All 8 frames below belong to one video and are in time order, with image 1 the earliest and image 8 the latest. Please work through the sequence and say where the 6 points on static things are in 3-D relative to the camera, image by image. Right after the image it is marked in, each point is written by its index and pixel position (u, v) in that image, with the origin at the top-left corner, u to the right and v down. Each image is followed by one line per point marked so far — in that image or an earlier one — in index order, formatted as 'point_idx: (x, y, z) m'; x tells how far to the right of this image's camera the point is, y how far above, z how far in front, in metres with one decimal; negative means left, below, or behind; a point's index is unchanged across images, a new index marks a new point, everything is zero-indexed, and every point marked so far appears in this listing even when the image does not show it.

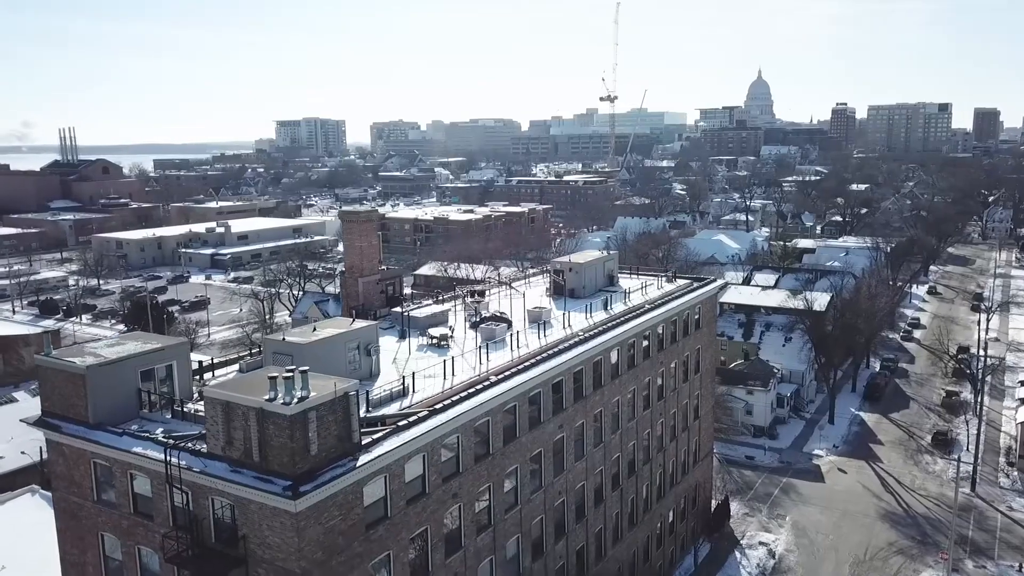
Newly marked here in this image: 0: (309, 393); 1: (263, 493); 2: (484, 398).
0: (-3.8, -1.9, +13.8) m
1: (-4.5, -3.6, +13.3) m
2: (-0.7, -2.7, +18.4) m
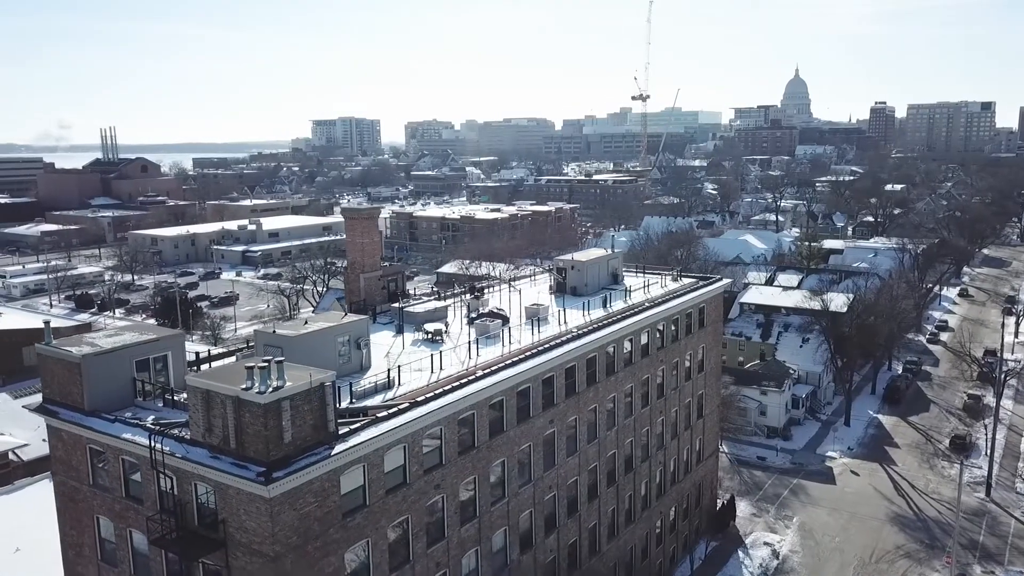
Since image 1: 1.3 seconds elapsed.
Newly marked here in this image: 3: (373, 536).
0: (-4.4, -1.8, +14.2) m
1: (-5.1, -3.5, +13.8) m
2: (-1.1, -2.6, +18.8) m
3: (-3.0, -5.4, +16.3) m
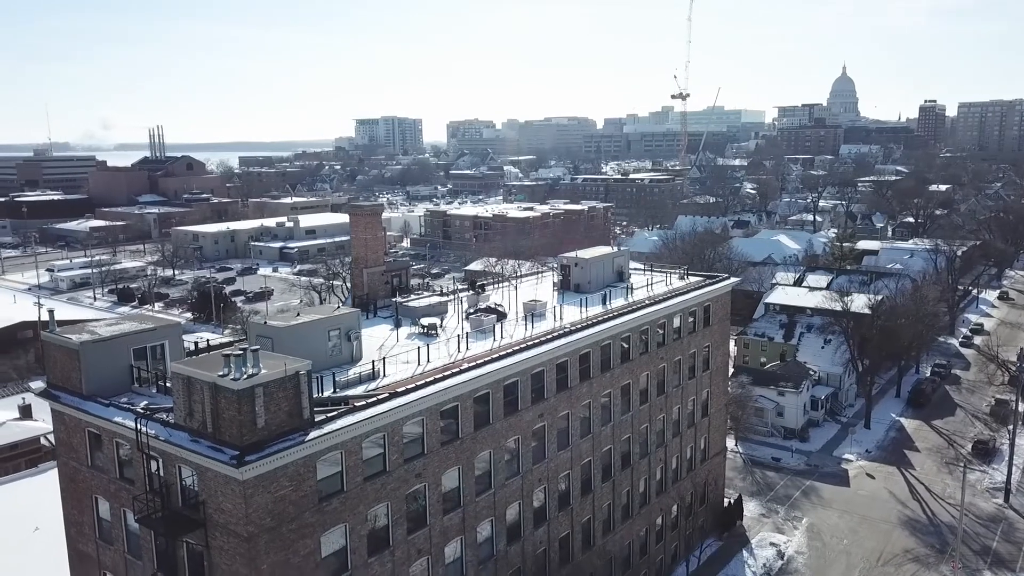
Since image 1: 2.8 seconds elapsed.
0: (-5.0, -1.6, +14.8) m
1: (-5.8, -3.3, +14.4) m
2: (-1.6, -2.4, +19.2) m
3: (-3.6, -5.2, +16.8) m
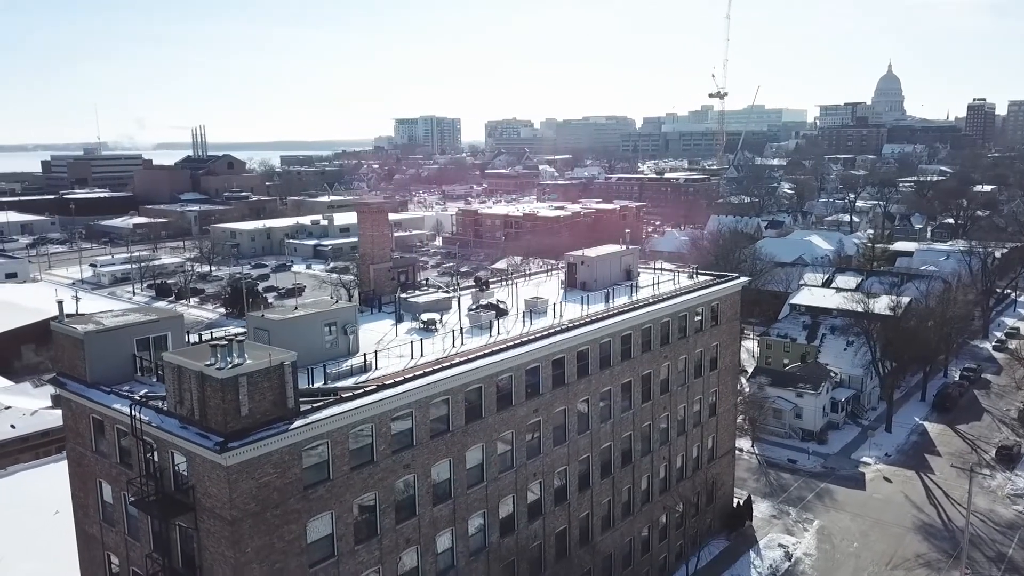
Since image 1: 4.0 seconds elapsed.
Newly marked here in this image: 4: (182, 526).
0: (-5.5, -1.5, +15.4) m
1: (-6.3, -3.2, +15.0) m
2: (-1.9, -2.3, +19.6) m
3: (-4.0, -5.1, +17.3) m
4: (-7.2, -5.2, +16.4) m
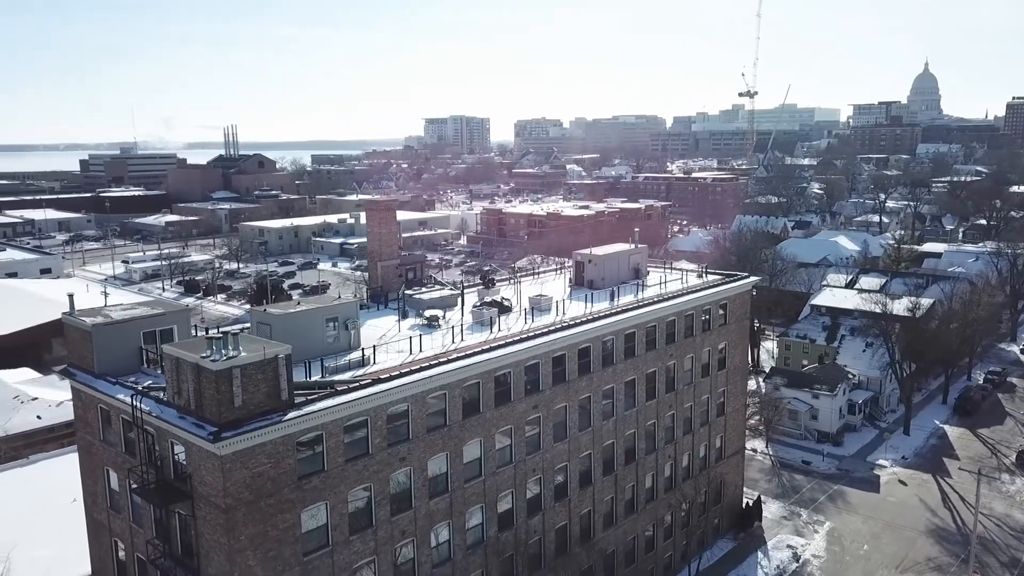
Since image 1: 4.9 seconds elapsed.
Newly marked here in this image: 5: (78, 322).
0: (-5.7, -1.4, +15.8) m
1: (-6.6, -3.0, +15.4) m
2: (-2.0, -2.2, +19.9) m
3: (-4.2, -5.0, +17.7) m
4: (-7.5, -5.1, +16.9) m
5: (-11.4, -0.9, +19.6) m
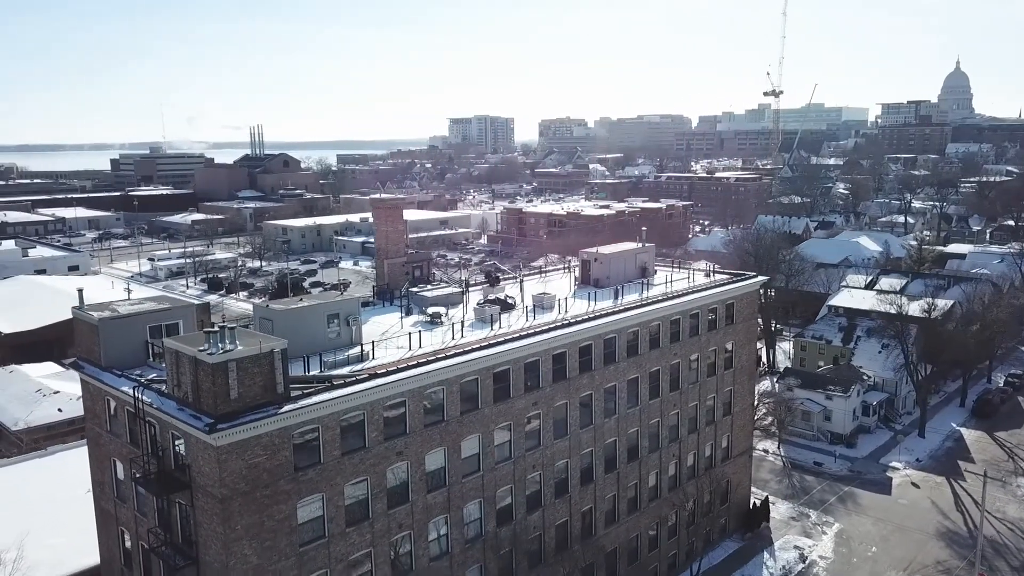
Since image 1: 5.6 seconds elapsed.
0: (-5.9, -1.3, +16.2) m
1: (-6.8, -2.9, +15.8) m
2: (-2.1, -2.1, +20.2) m
3: (-4.4, -4.9, +18.0) m
4: (-7.7, -5.0, +17.4) m
5: (-11.5, -0.7, +20.2) m
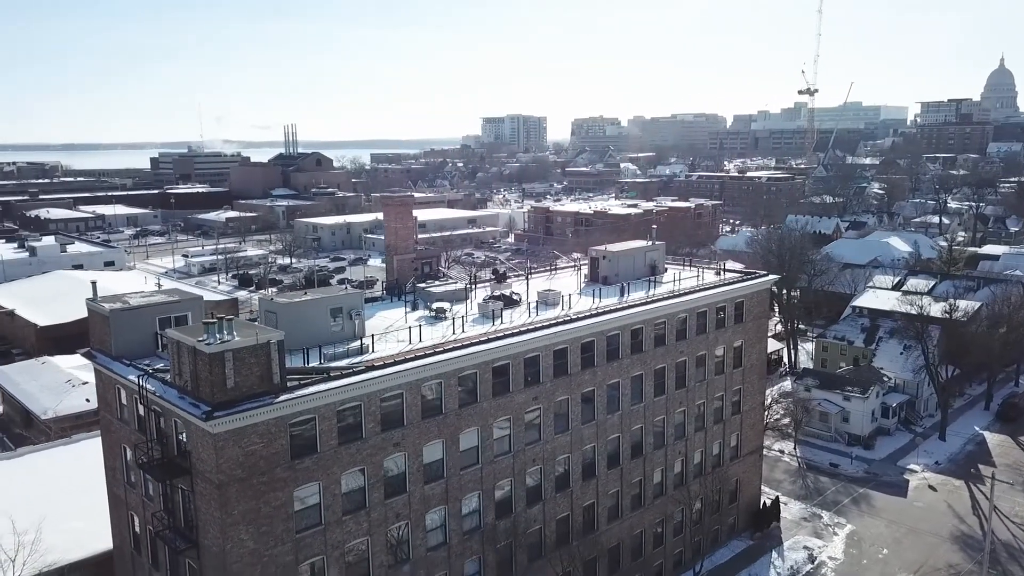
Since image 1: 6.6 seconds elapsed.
0: (-6.2, -1.1, +16.7) m
1: (-7.1, -2.8, +16.4) m
2: (-2.2, -2.0, +20.6) m
3: (-4.6, -4.7, +18.5) m
4: (-7.9, -4.8, +18.0) m
5: (-11.6, -0.5, +20.9) m
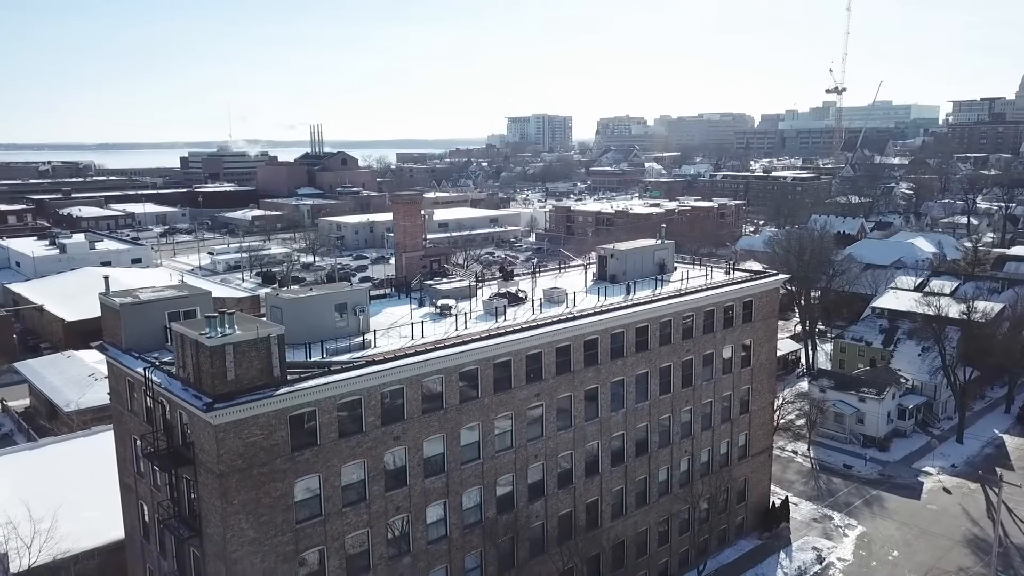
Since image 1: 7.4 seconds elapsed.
0: (-6.3, -1.0, +17.1) m
1: (-7.2, -2.6, +16.8) m
2: (-2.2, -1.9, +20.9) m
3: (-4.7, -4.6, +18.9) m
4: (-8.0, -4.7, +18.4) m
5: (-11.6, -0.4, +21.5) m
